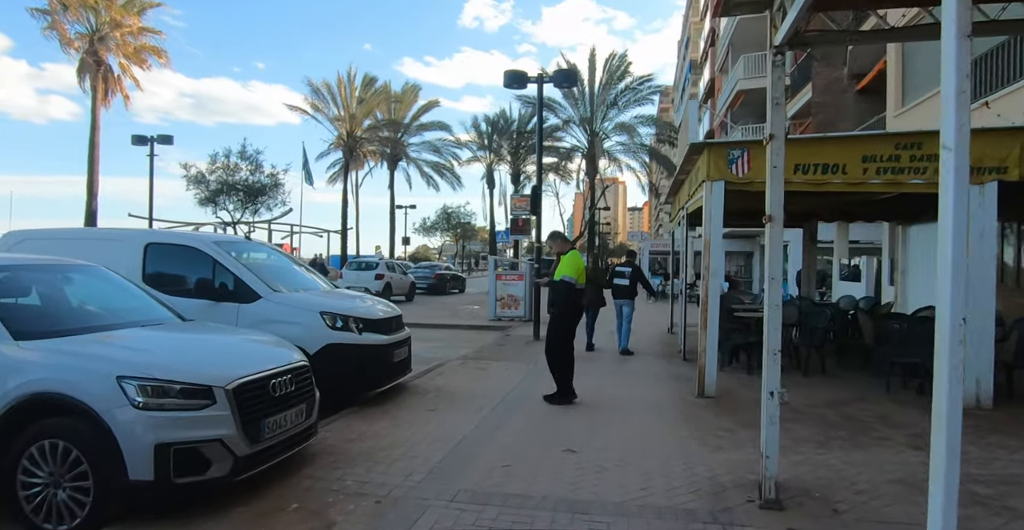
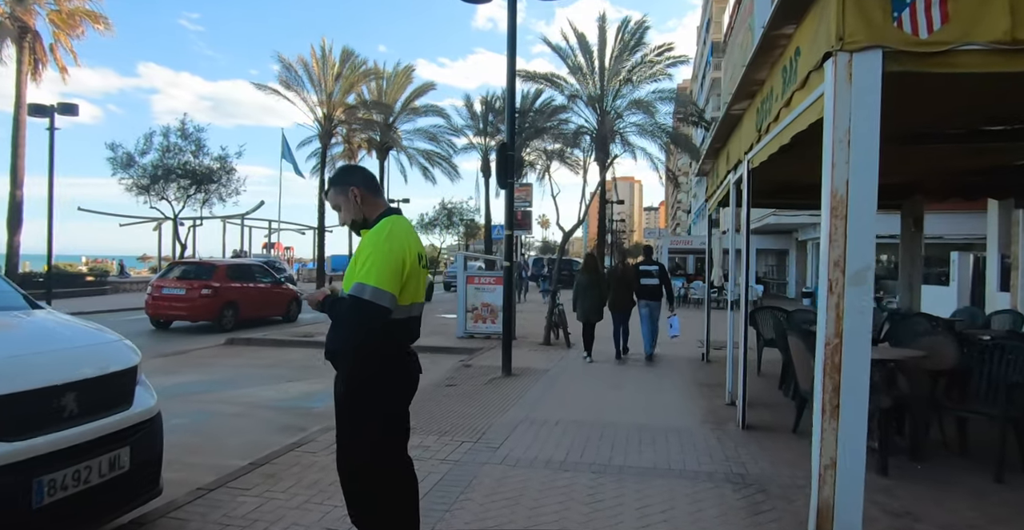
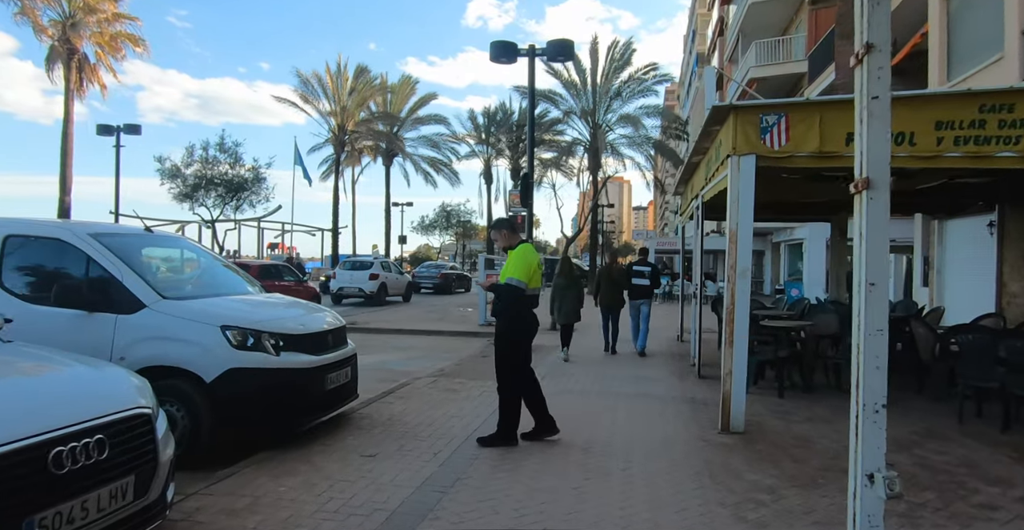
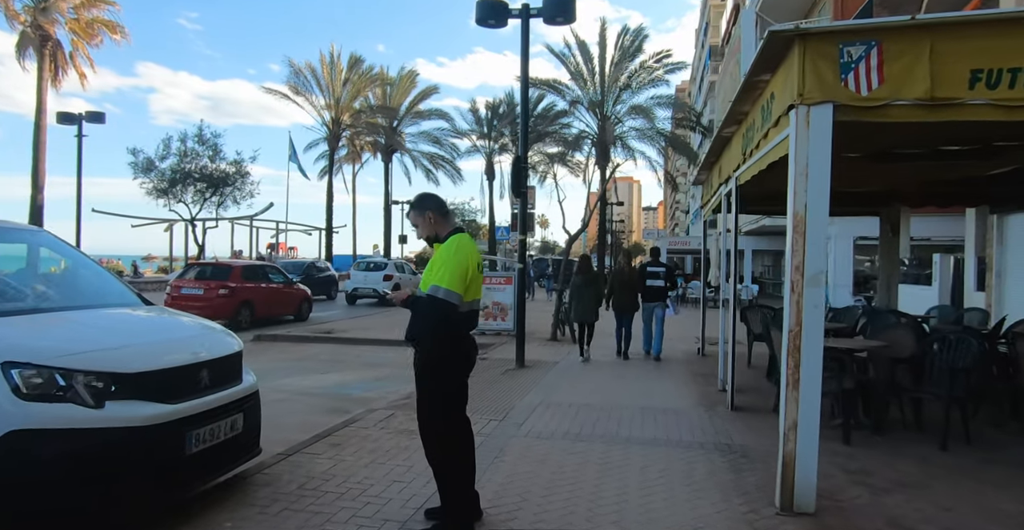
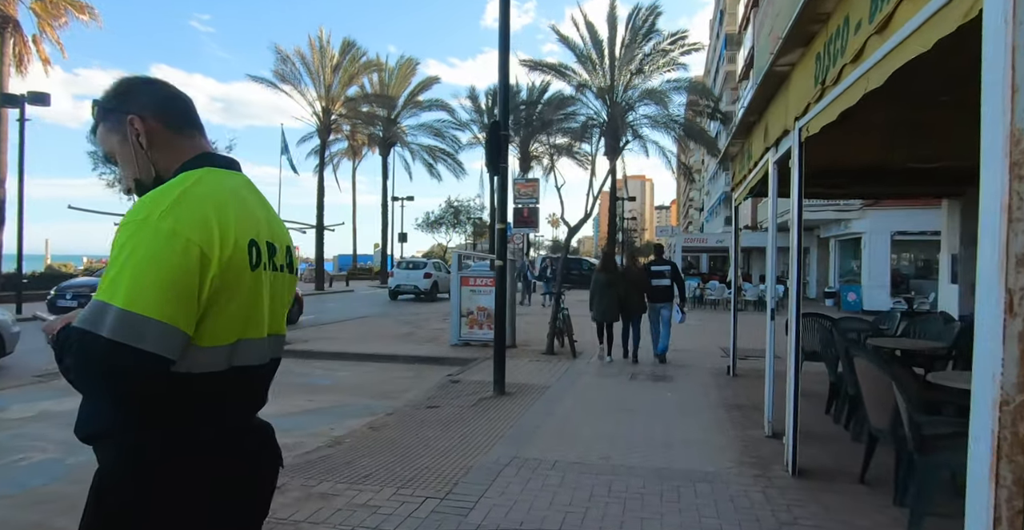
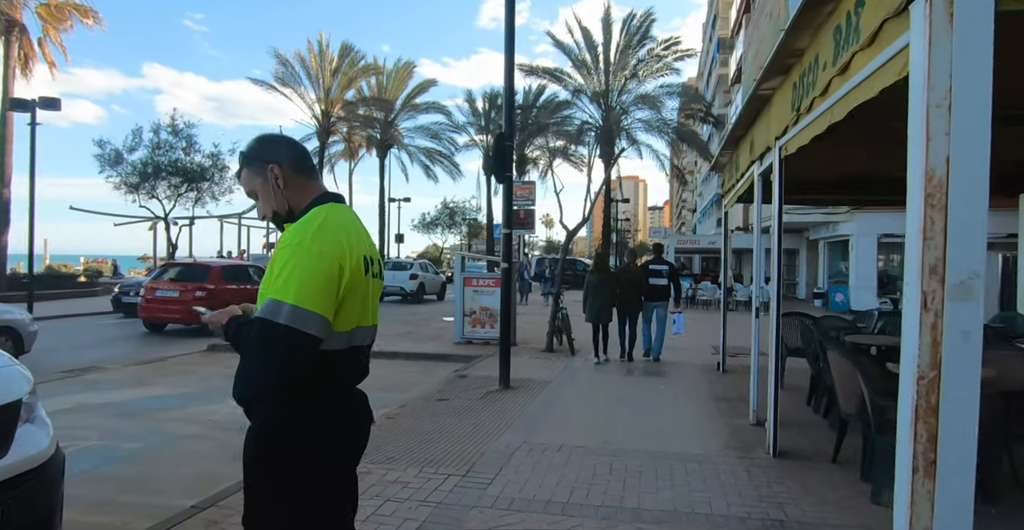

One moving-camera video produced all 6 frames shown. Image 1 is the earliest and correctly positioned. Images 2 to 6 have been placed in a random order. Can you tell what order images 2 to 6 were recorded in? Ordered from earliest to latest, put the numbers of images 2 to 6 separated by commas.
3, 4, 2, 6, 5
